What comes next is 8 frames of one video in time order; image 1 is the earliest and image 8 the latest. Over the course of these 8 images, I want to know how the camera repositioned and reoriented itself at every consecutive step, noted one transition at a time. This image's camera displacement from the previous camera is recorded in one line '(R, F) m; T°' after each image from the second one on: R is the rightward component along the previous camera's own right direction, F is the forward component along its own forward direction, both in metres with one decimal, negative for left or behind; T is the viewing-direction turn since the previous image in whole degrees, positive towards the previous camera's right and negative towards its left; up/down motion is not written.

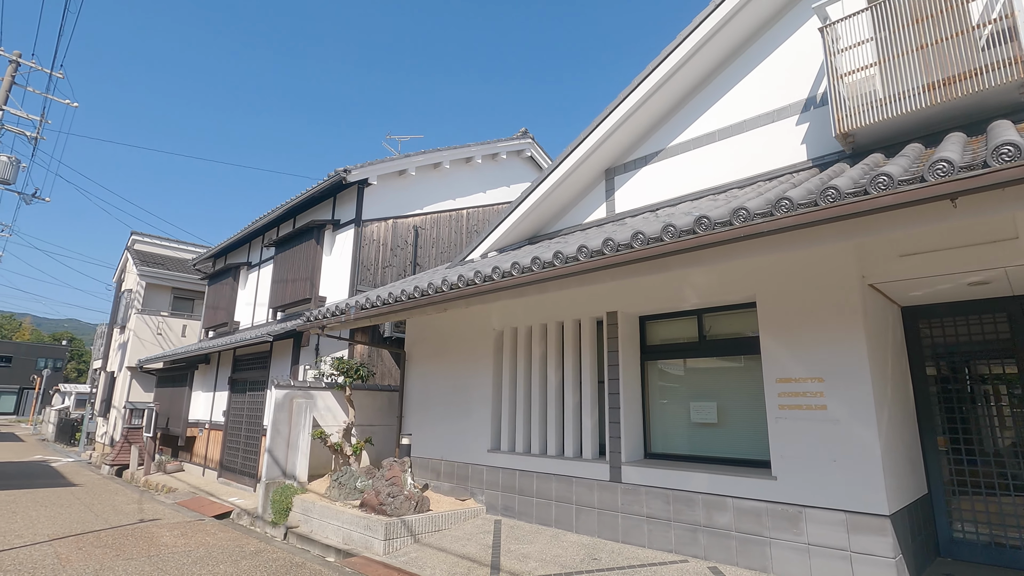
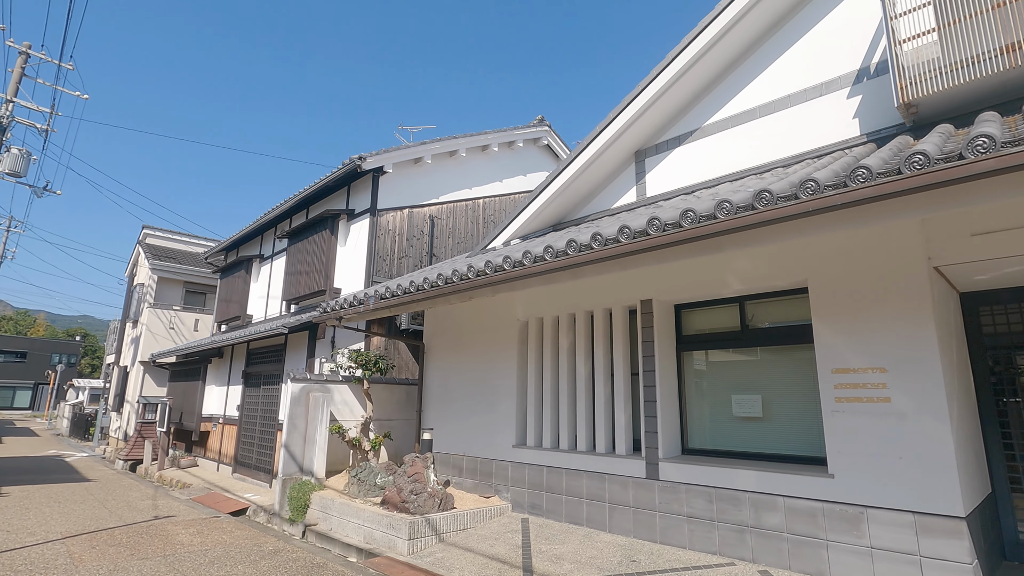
(-0.2, +0.3) m; -1°
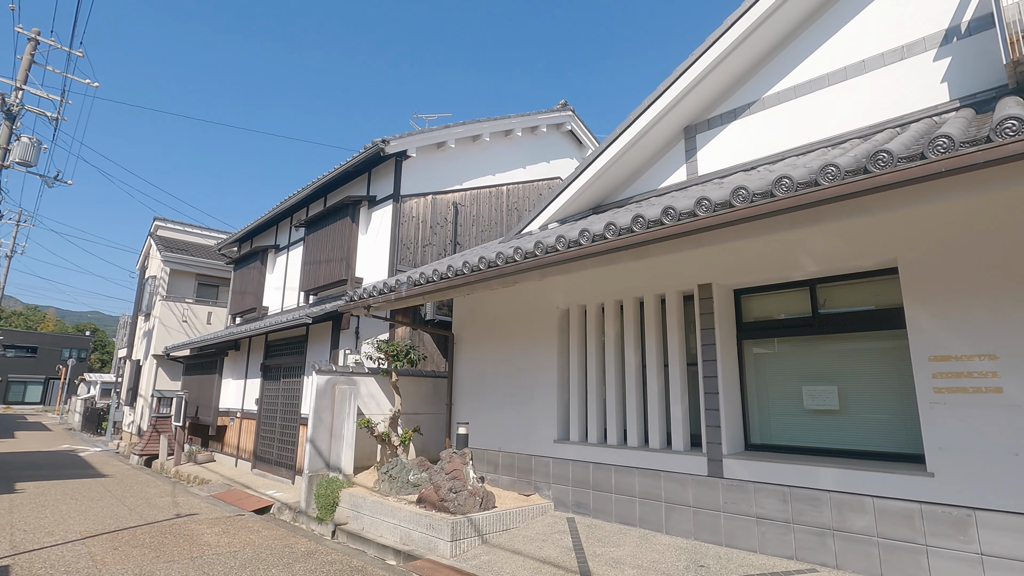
(-0.4, +0.4) m; -1°
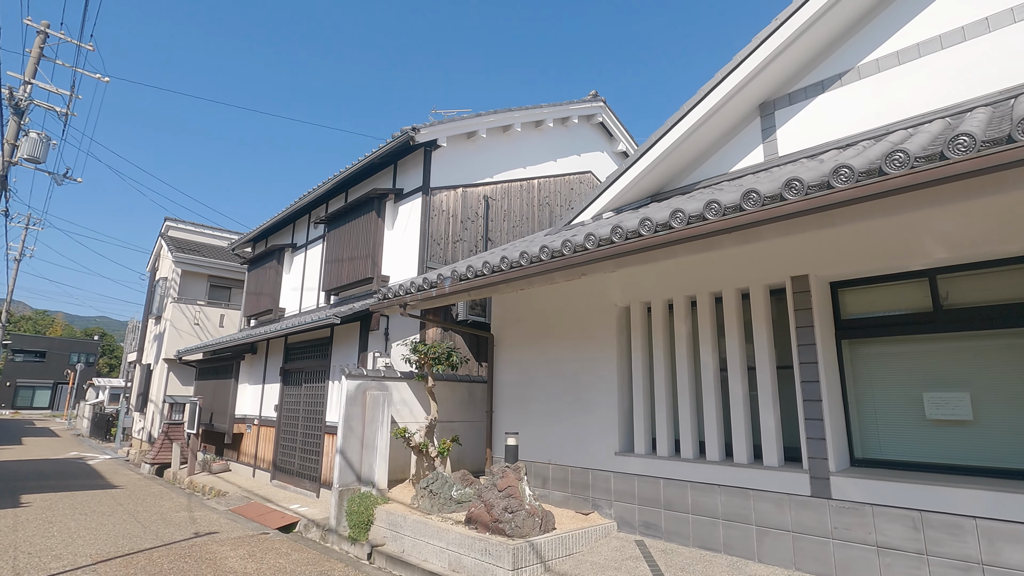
(-0.5, +0.6) m; -1°
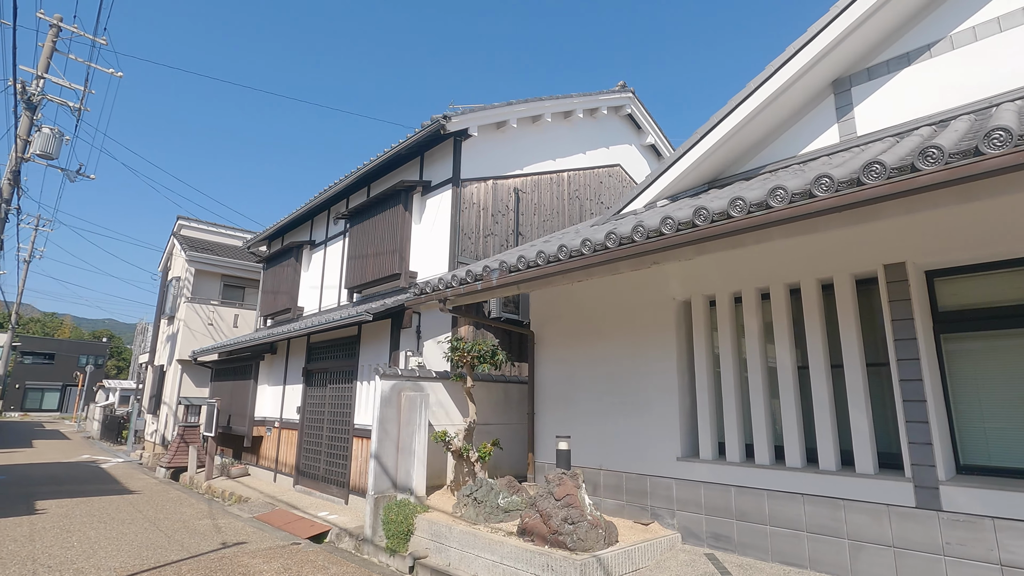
(-0.5, +0.4) m; 0°
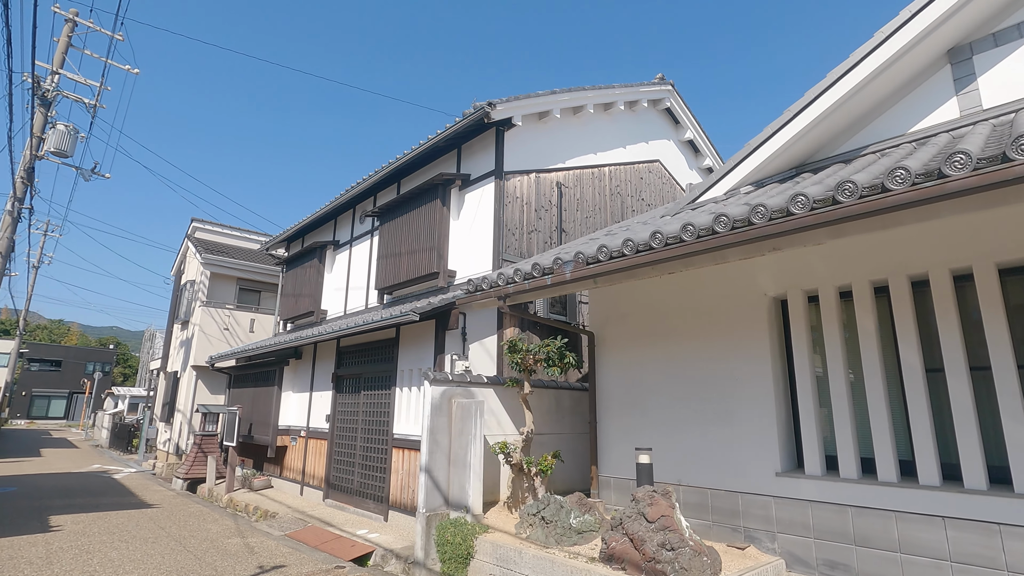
(-0.6, +0.6) m; 0°
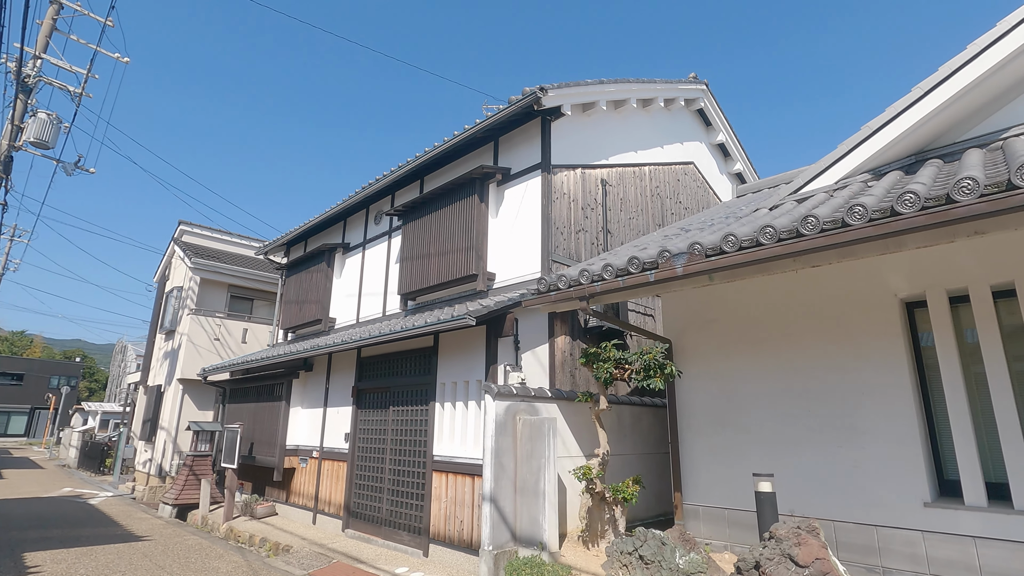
(-0.9, +0.8) m; +2°
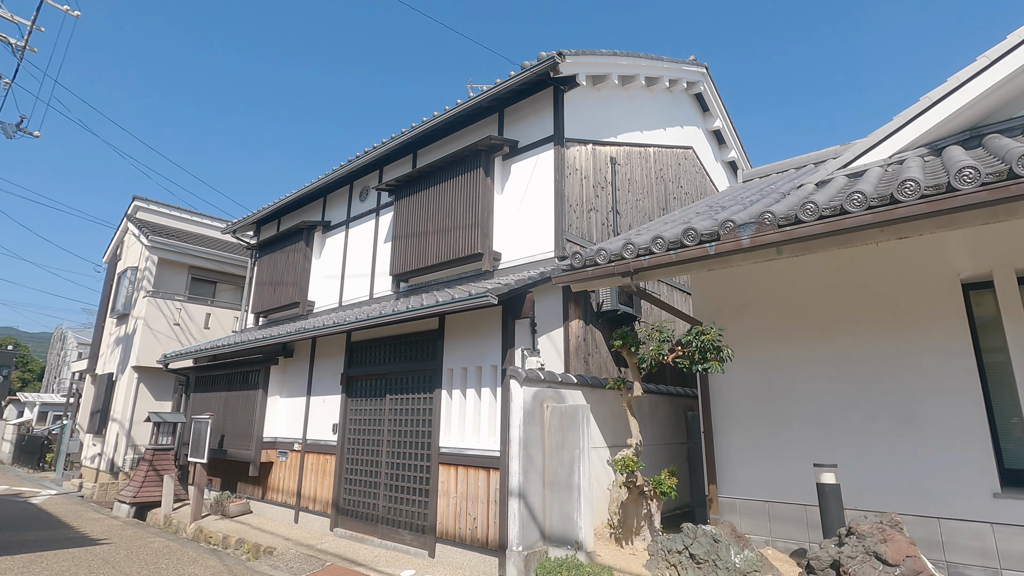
(-0.6, +0.5) m; +4°
